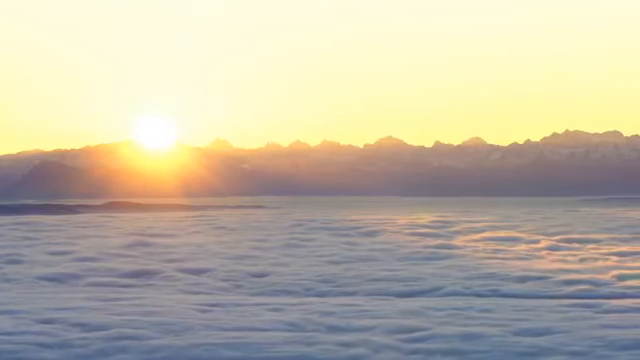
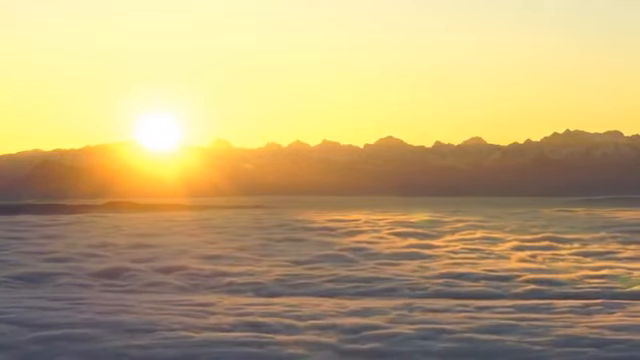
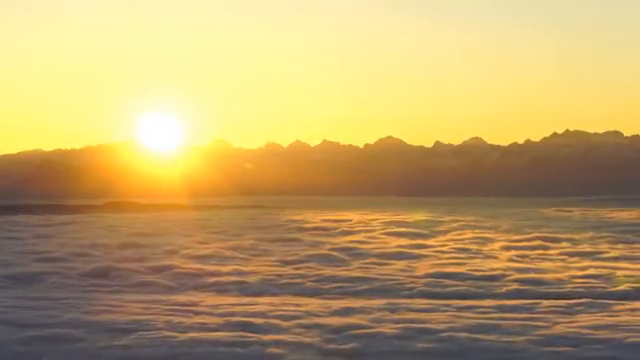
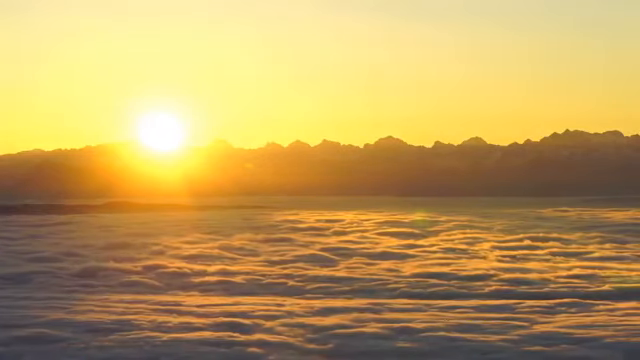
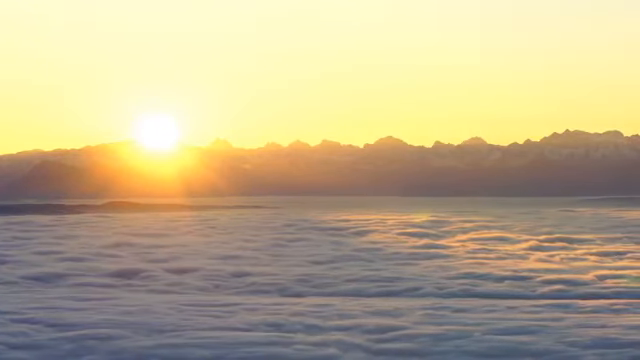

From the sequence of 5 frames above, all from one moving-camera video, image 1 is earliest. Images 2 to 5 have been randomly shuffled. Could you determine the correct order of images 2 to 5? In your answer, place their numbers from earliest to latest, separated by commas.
5, 2, 3, 4
